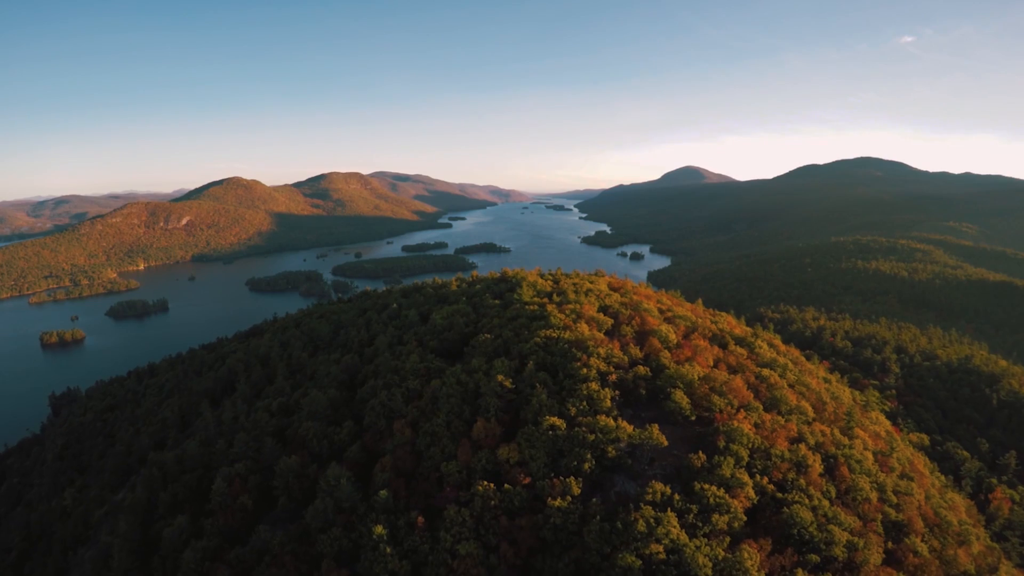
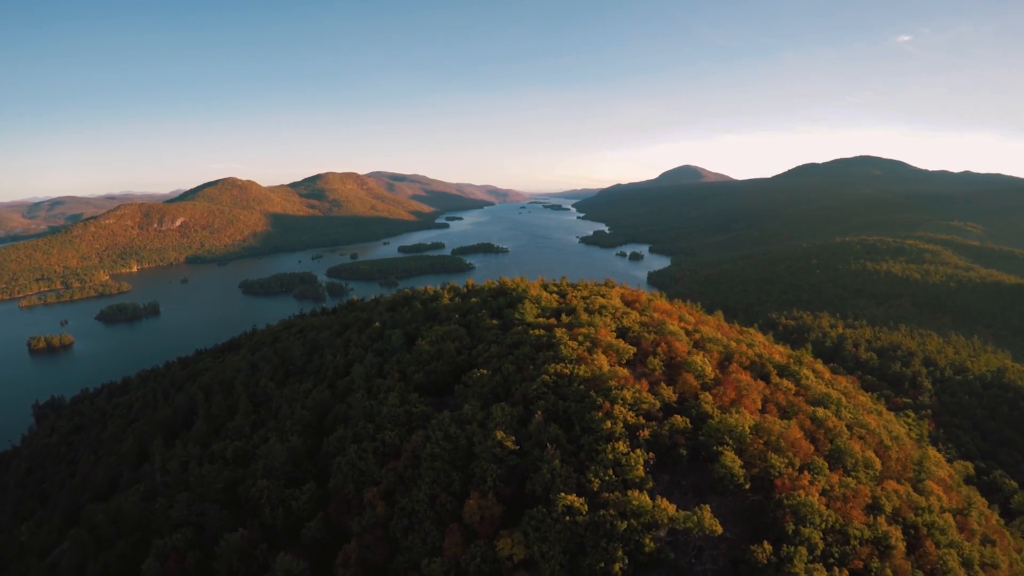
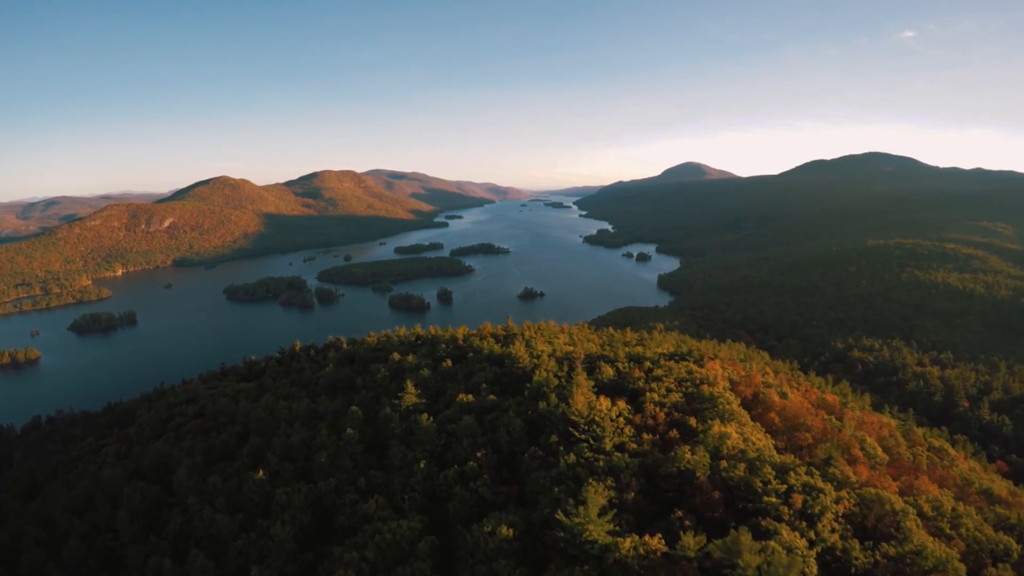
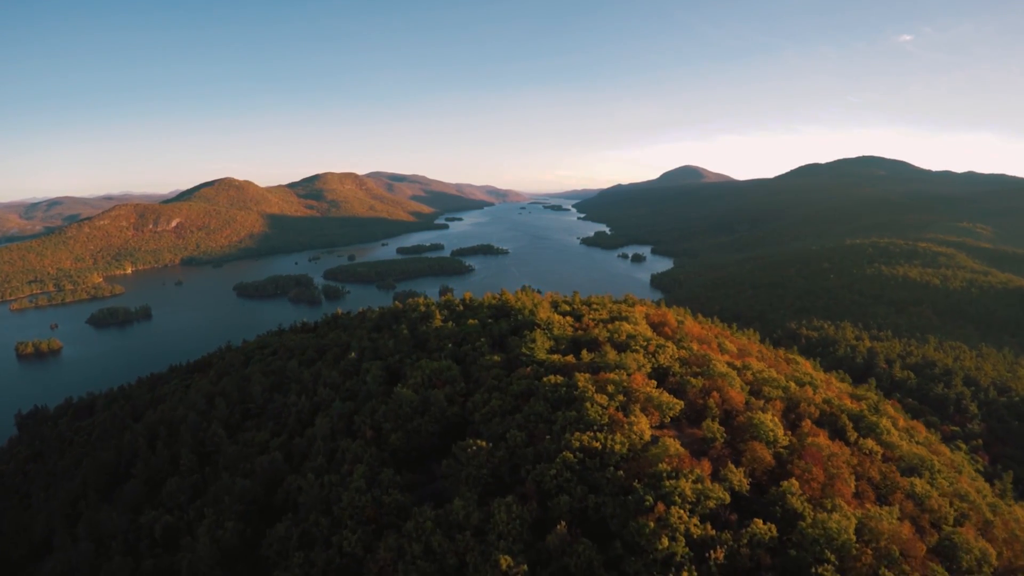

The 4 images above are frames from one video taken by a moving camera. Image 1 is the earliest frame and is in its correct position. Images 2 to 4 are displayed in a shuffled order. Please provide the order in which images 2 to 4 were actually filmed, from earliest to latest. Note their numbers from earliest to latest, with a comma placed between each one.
2, 4, 3
